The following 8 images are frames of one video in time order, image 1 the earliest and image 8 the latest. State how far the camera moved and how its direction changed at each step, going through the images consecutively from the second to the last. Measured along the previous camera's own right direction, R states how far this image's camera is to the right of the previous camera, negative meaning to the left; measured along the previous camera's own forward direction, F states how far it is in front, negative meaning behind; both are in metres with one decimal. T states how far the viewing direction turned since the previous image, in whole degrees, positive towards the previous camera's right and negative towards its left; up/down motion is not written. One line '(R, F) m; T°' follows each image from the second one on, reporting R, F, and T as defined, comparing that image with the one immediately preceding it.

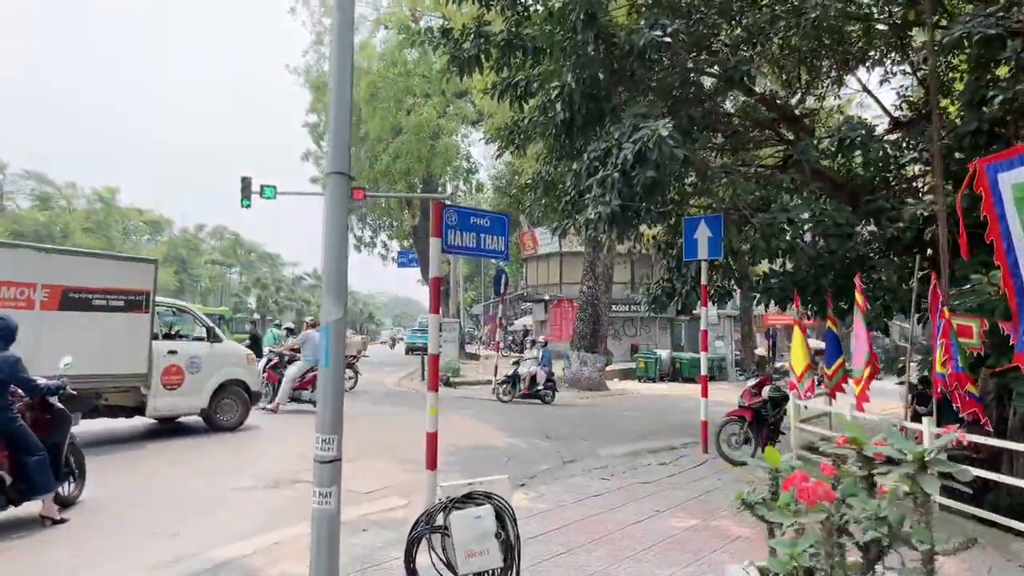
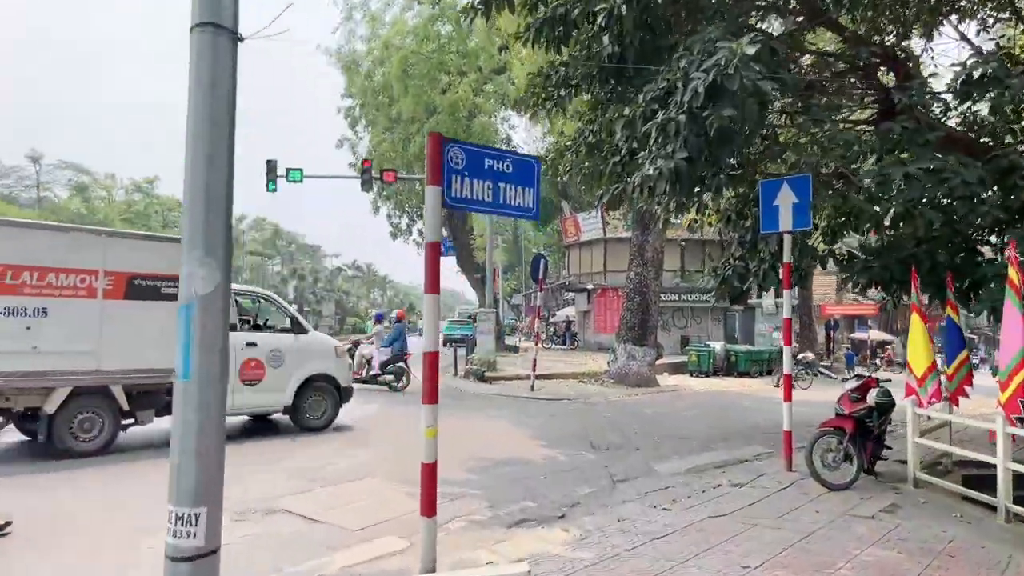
(+0.1, +1.7) m; -3°
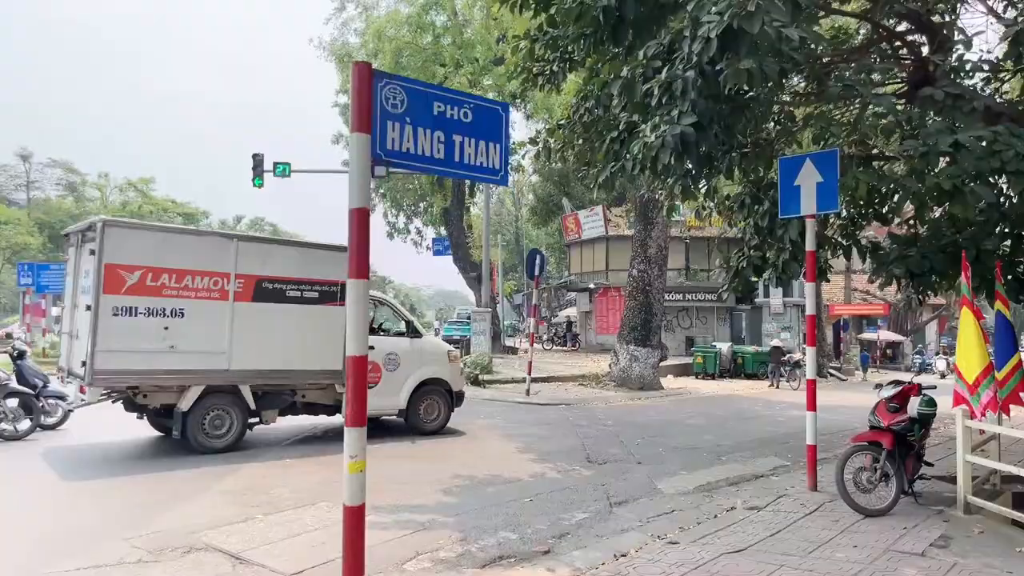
(+0.2, +1.0) m; 0°
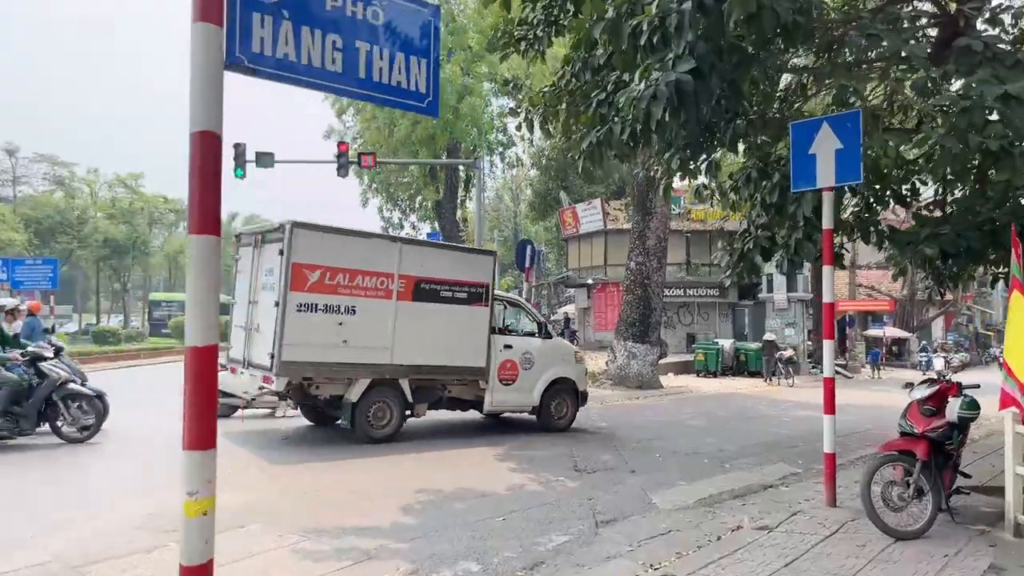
(+0.2, +0.9) m; 0°
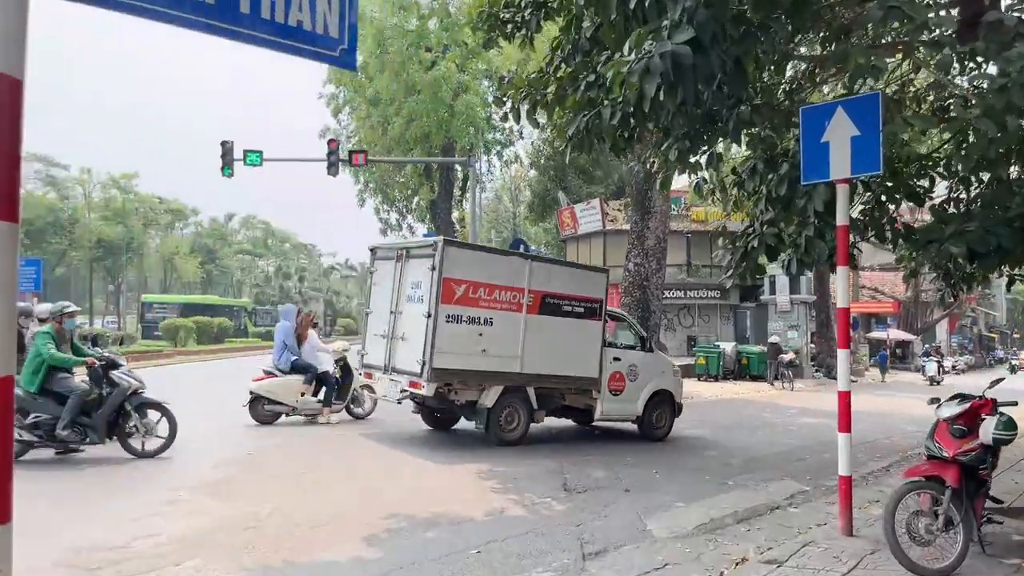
(+0.2, +0.6) m; 0°
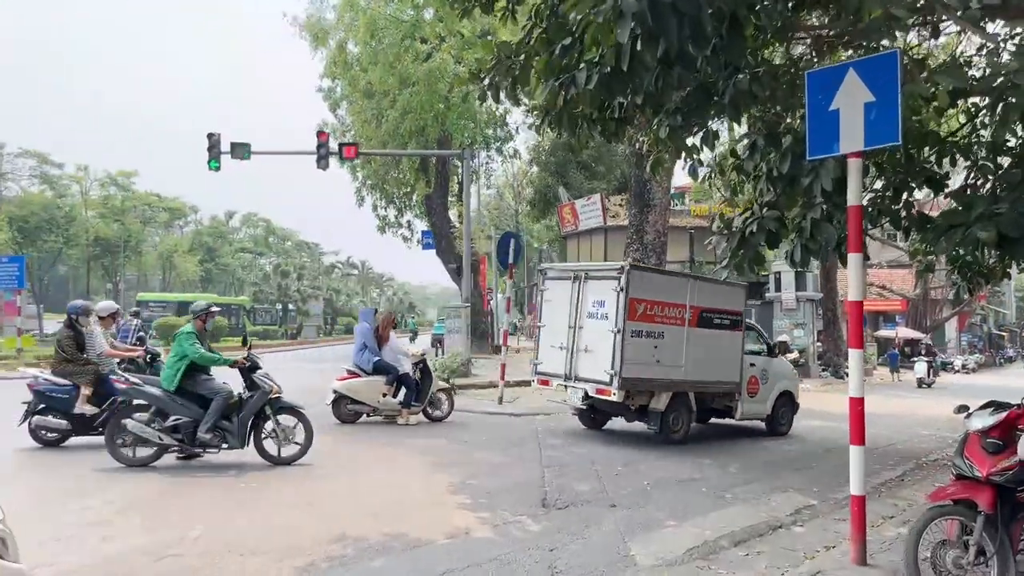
(+0.3, +0.7) m; 0°
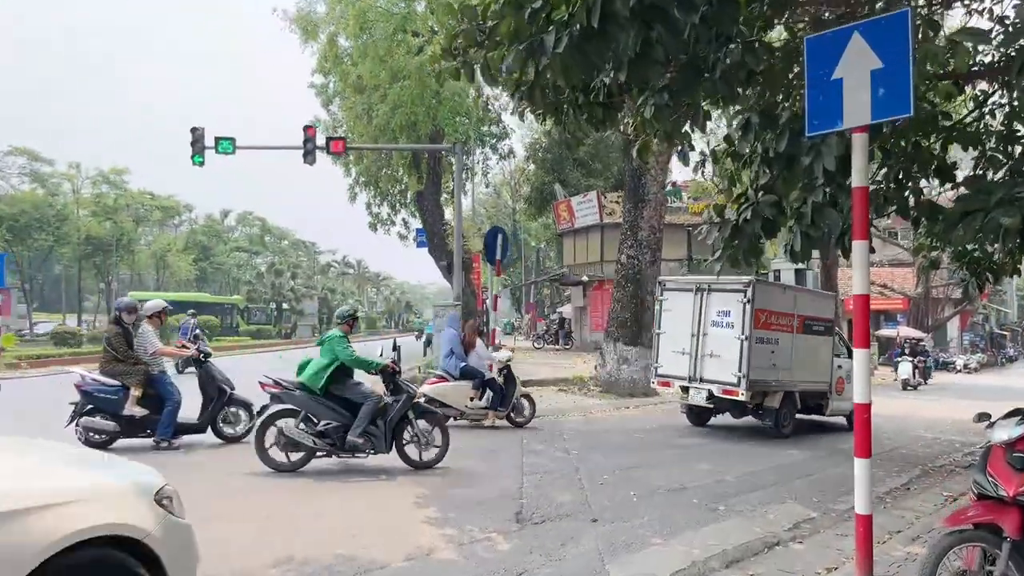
(+0.2, +0.5) m; 0°
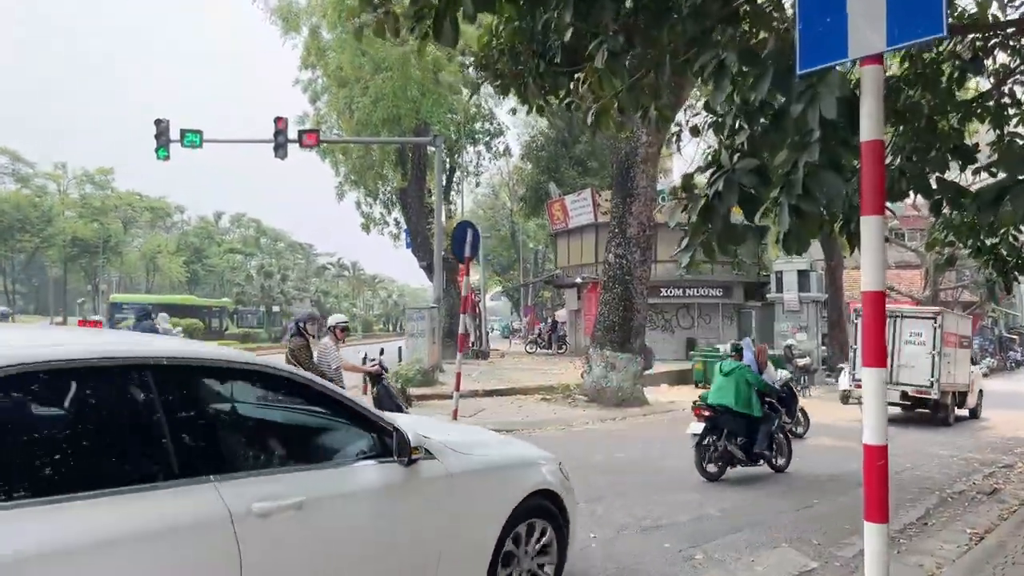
(+0.5, +1.1) m; 0°
